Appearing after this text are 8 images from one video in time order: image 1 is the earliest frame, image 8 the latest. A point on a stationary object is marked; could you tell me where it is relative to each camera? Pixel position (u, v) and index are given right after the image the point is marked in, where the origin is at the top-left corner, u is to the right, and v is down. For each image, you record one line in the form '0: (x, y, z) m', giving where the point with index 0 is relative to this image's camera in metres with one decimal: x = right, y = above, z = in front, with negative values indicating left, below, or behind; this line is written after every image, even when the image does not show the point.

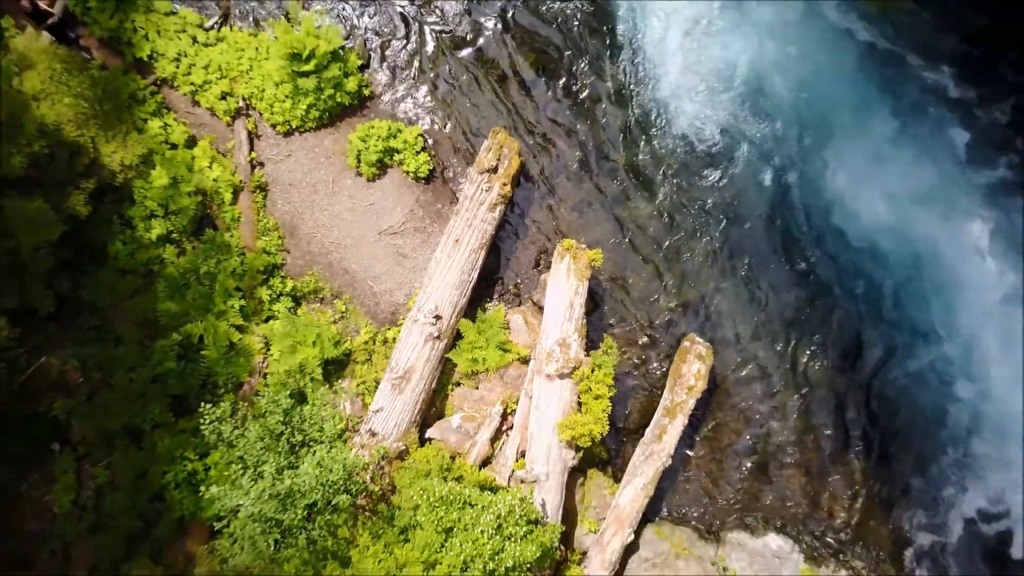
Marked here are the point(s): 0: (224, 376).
0: (-2.5, -0.8, +4.9) m
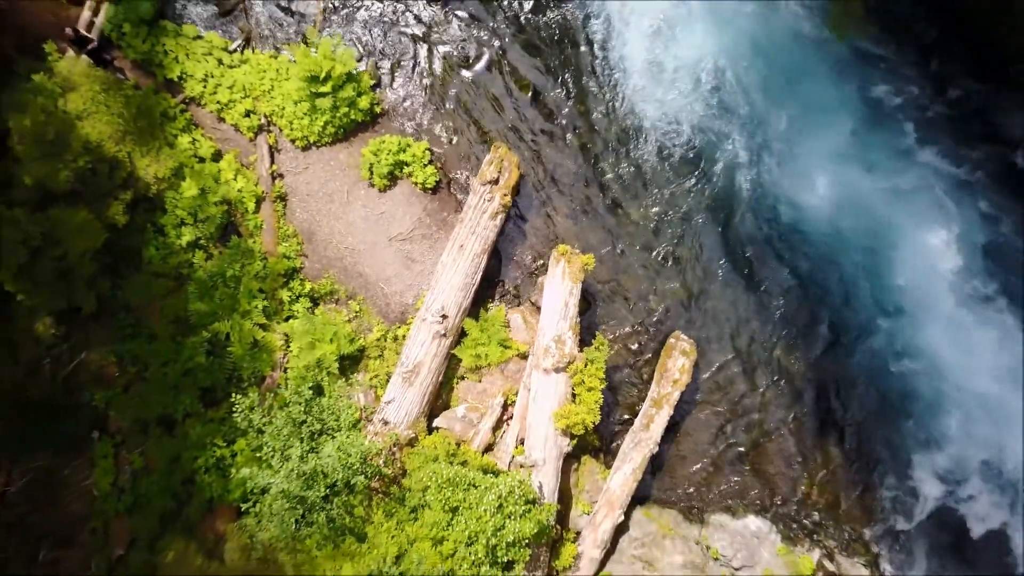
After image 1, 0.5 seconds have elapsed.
0: (-2.5, -0.8, +5.4) m
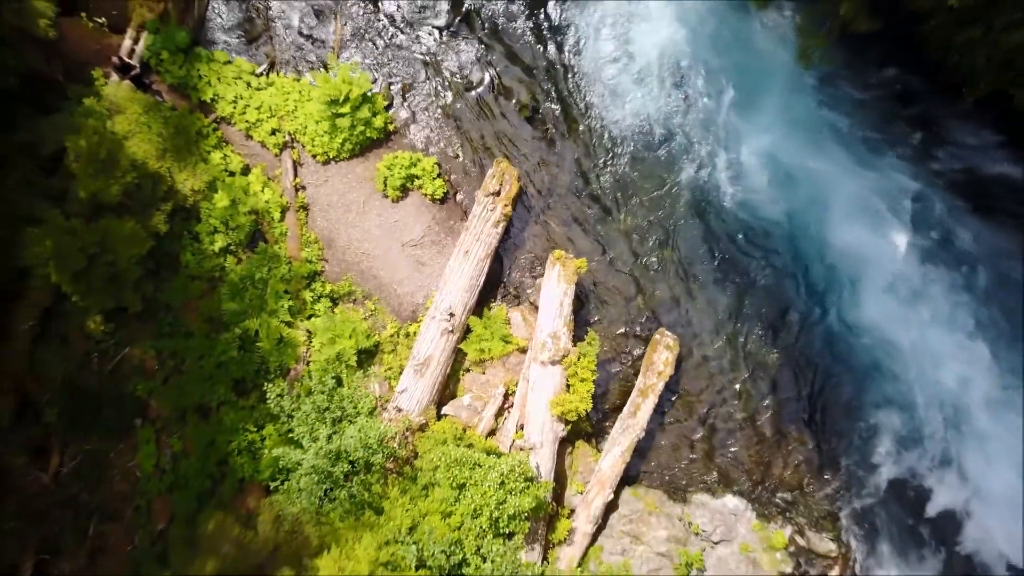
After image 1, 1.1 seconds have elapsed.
0: (-2.5, -0.8, +6.0) m
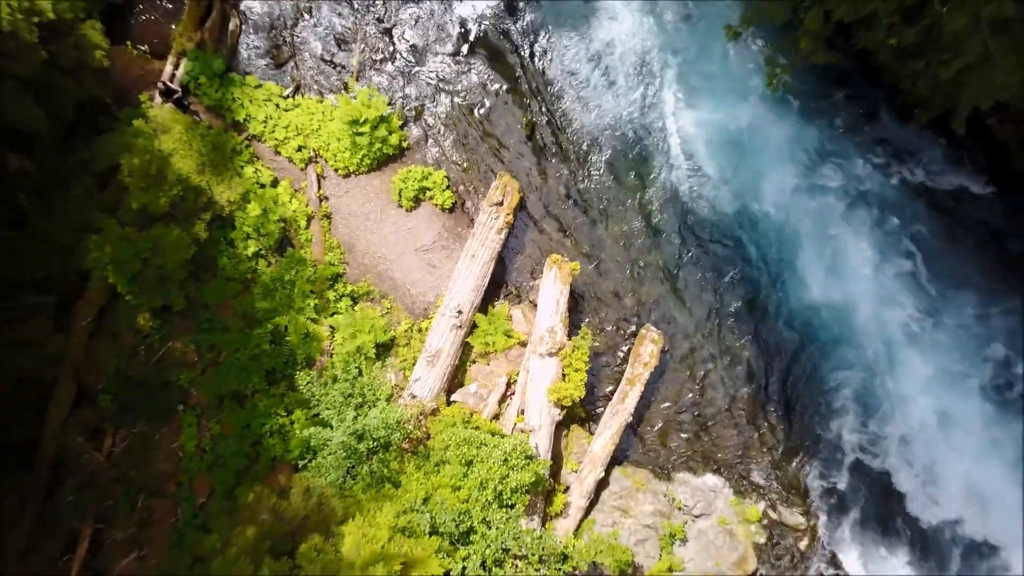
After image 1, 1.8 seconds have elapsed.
0: (-2.5, -0.8, +6.7) m
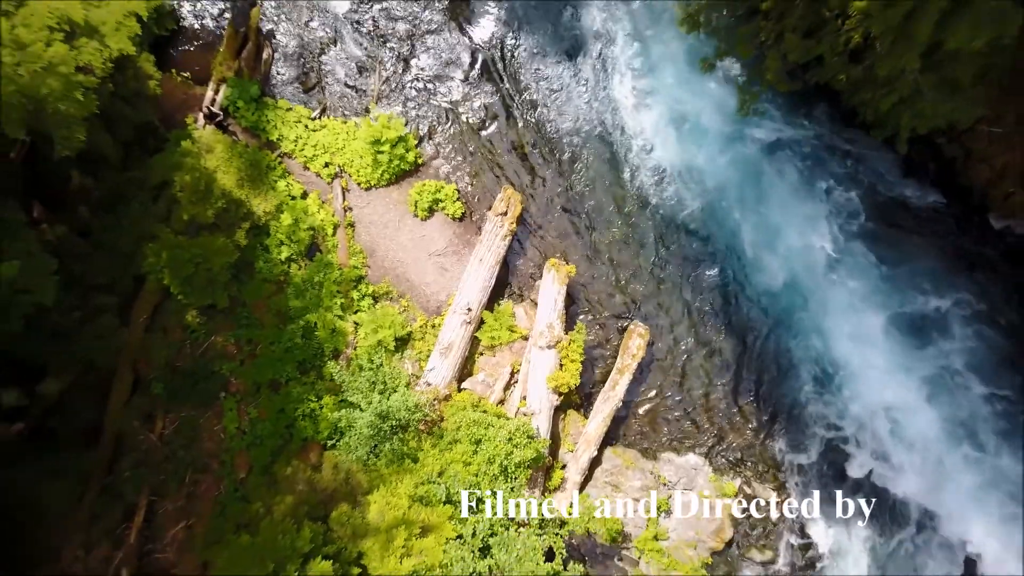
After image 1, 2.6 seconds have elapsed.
0: (-2.4, -0.8, +7.6) m
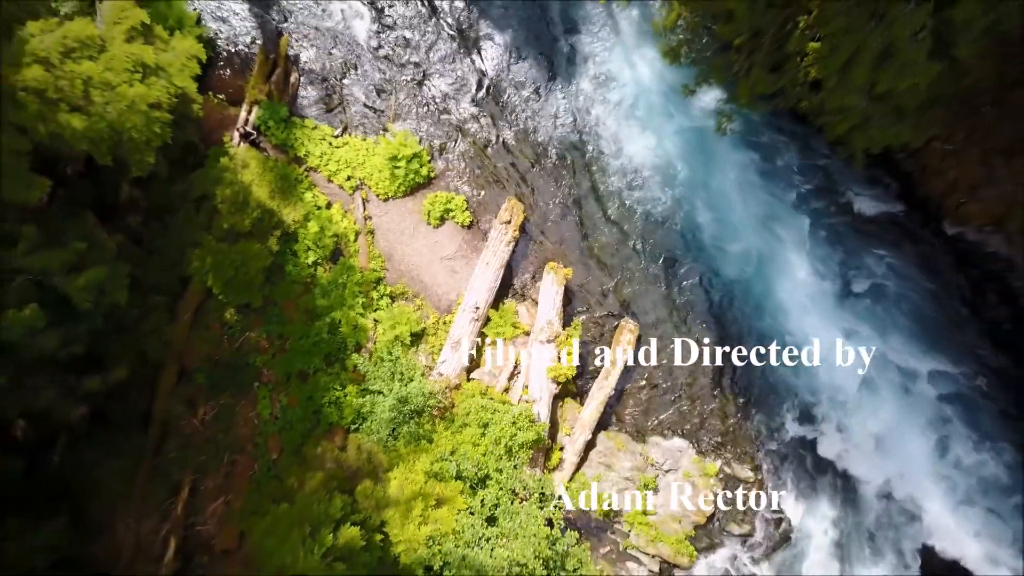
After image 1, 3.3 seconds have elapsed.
0: (-2.4, -0.8, +8.5) m
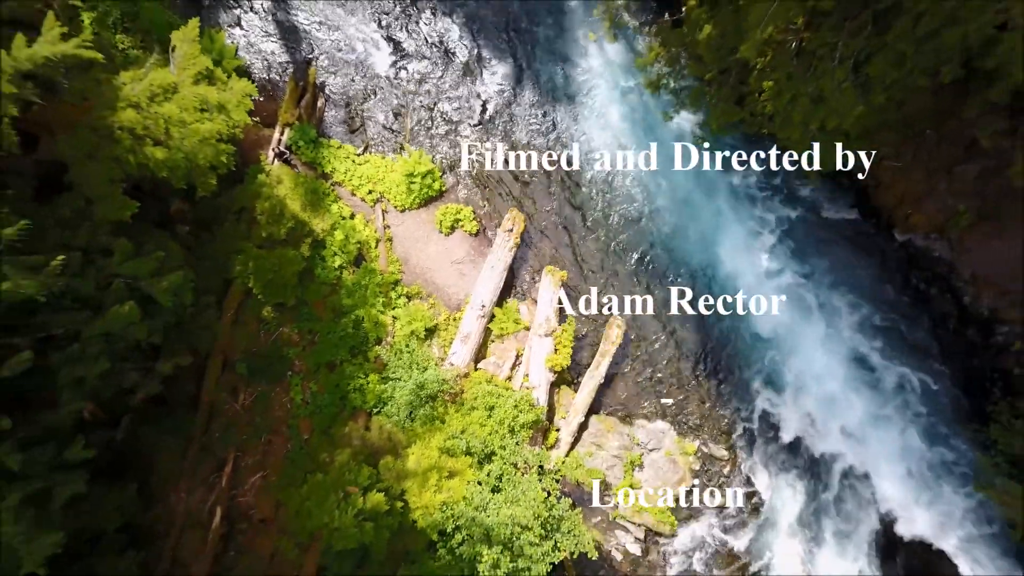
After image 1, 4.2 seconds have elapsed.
0: (-2.4, -0.8, +9.7) m
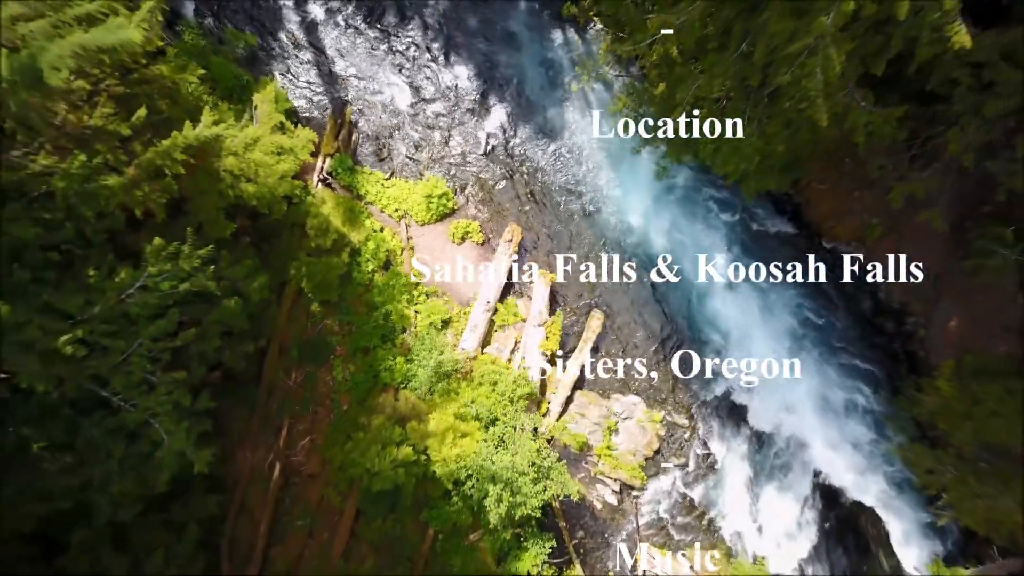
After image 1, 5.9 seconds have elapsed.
0: (-2.4, -0.8, +12.0) m
